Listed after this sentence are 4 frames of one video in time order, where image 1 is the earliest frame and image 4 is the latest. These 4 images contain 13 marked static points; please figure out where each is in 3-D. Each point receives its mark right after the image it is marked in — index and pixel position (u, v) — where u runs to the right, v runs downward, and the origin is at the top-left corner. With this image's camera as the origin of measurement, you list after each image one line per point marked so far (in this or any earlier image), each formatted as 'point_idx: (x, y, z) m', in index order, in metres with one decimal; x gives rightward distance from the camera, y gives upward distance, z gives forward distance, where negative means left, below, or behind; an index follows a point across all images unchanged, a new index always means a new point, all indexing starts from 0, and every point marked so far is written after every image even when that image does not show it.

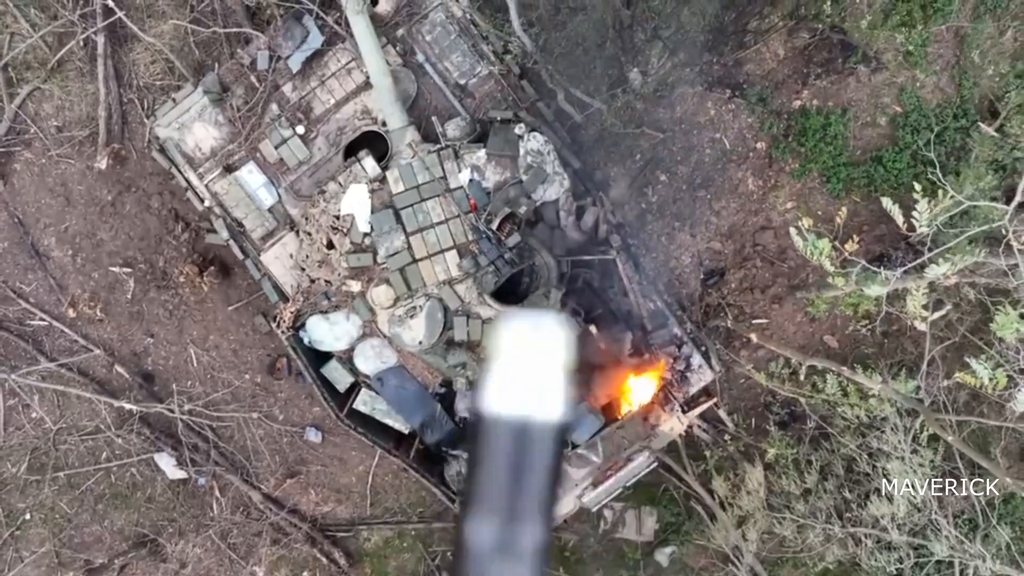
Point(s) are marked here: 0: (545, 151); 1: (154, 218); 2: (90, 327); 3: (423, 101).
0: (+0.8, +3.4, +5.3) m
1: (-10.6, +2.2, +6.4) m
2: (-12.7, -1.1, +6.5) m
3: (-2.3, +4.8, +5.4) m
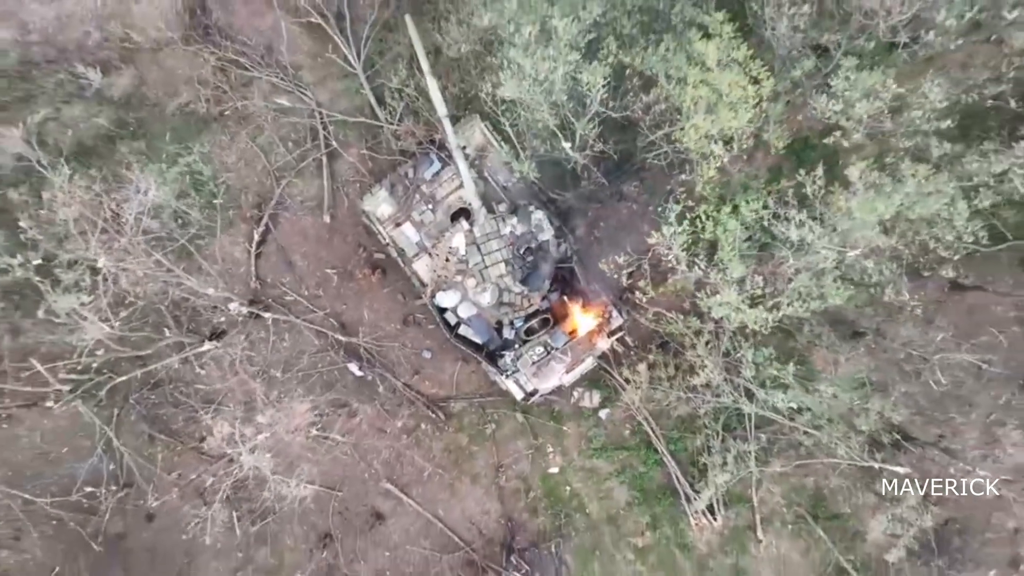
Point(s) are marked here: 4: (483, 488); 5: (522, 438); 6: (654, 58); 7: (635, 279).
0: (+1.7, +3.9, +11.8) m
1: (-9.7, +2.6, +12.9) m
2: (-11.8, -0.7, +12.9) m
3: (-1.4, +5.3, +11.9) m
4: (-1.7, -11.7, +12.6) m
5: (+0.6, -8.8, +12.6) m
6: (+6.2, +10.0, +9.4) m
7: (+6.8, +0.5, +11.8) m
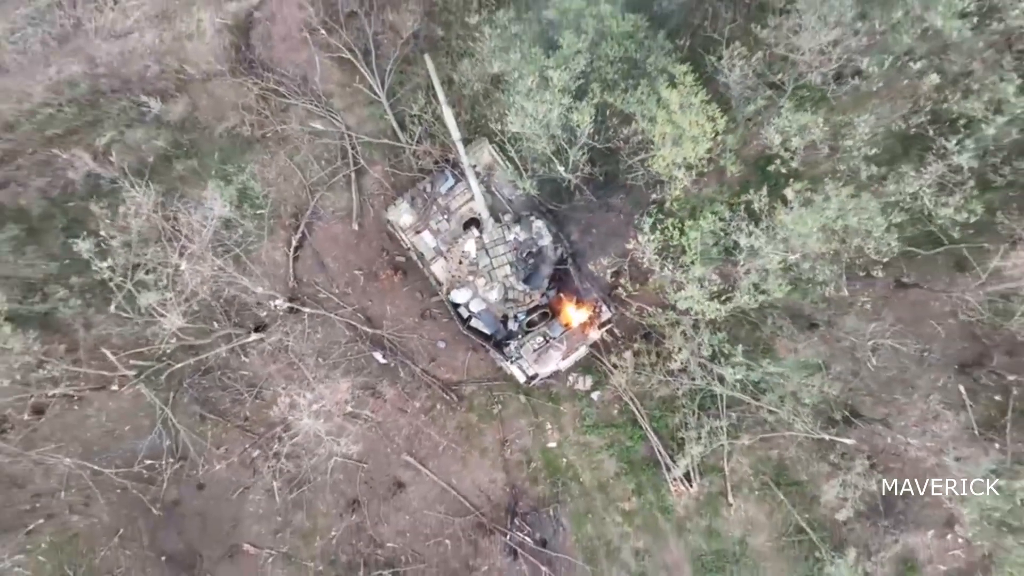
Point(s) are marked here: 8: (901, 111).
0: (+1.9, +4.0, +13.7) m
1: (-9.5, +2.7, +14.8) m
2: (-11.6, -0.6, +14.8) m
3: (-1.2, +5.4, +13.9) m
4: (-1.4, -11.6, +14.5) m
5: (+0.9, -8.7, +14.6) m
6: (+6.4, +10.1, +11.4) m
7: (+7.0, +0.6, +13.8) m
8: (+20.4, +9.2, +11.3) m
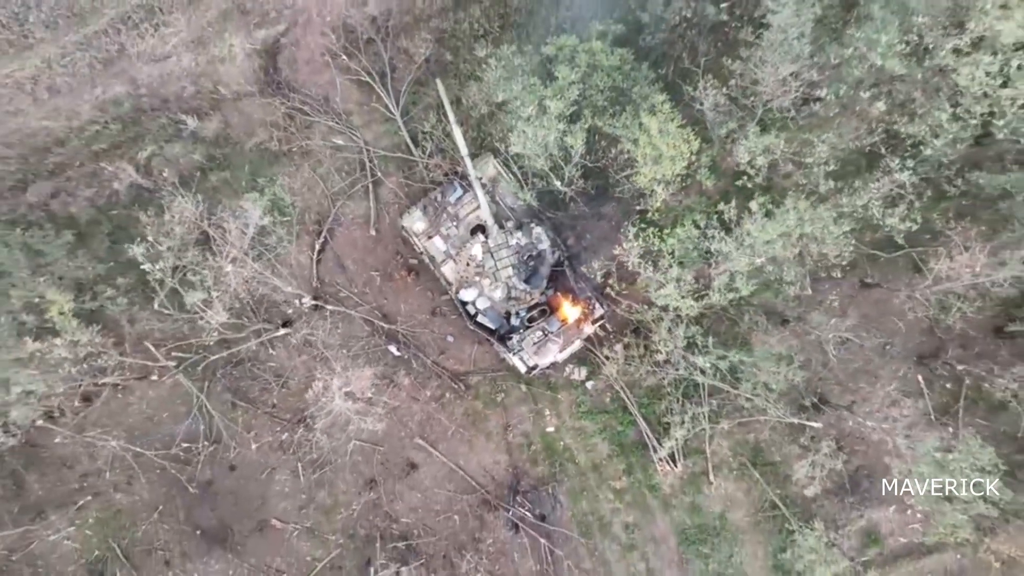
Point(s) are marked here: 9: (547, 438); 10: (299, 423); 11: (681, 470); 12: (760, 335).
0: (+2.1, +4.1, +15.3) m
1: (-9.3, +2.7, +16.4) m
2: (-11.4, -0.6, +16.4) m
3: (-1.0, +5.4, +15.5) m
4: (-1.3, -11.6, +16.1) m
5: (+1.0, -8.7, +16.1) m
6: (+6.6, +10.1, +13.0) m
7: (+7.2, +0.7, +15.4) m
8: (+20.5, +9.3, +12.8) m
9: (+2.6, -11.2, +16.0) m
10: (-16.1, -10.2, +16.2) m
11: (+12.2, -13.2, +15.6) m
12: (+17.3, -3.3, +15.2) m
